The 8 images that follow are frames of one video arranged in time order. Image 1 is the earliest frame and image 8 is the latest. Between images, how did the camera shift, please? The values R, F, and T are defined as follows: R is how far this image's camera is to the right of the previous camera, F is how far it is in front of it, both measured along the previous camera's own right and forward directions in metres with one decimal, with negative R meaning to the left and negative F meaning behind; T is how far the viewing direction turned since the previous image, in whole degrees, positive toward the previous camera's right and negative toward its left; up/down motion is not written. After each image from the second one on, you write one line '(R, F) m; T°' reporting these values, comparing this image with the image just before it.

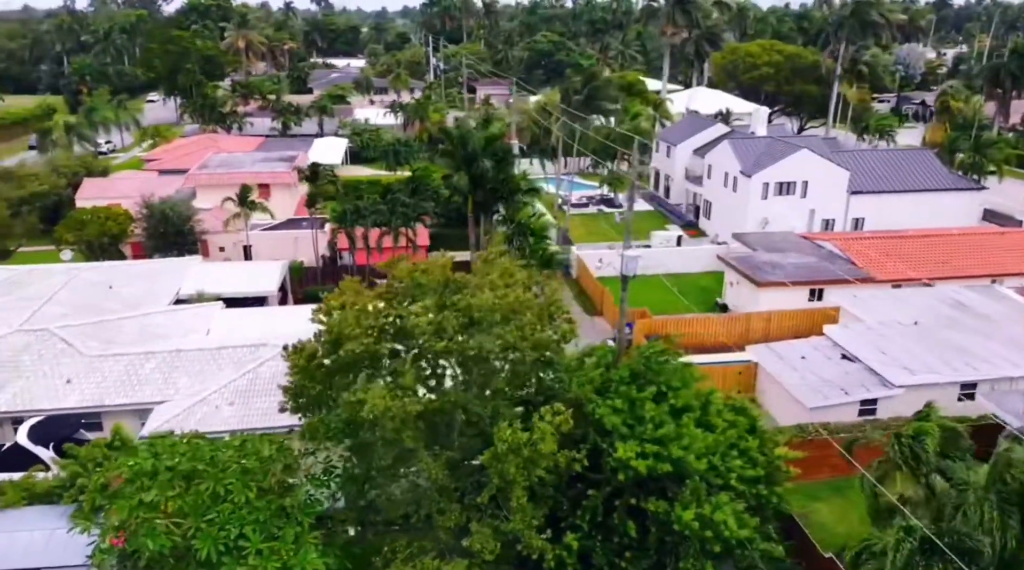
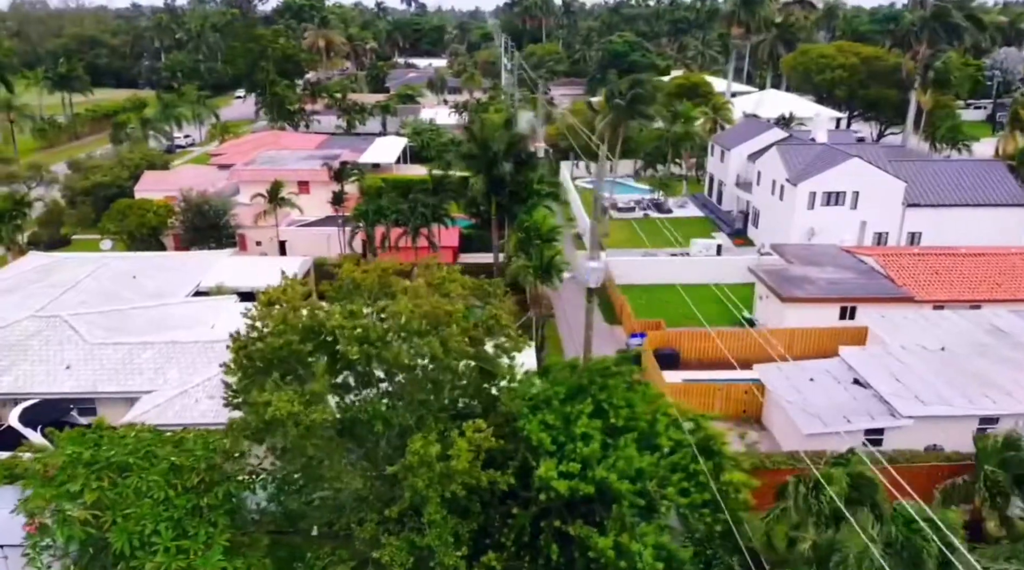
(+3.6, +0.7) m; -7°
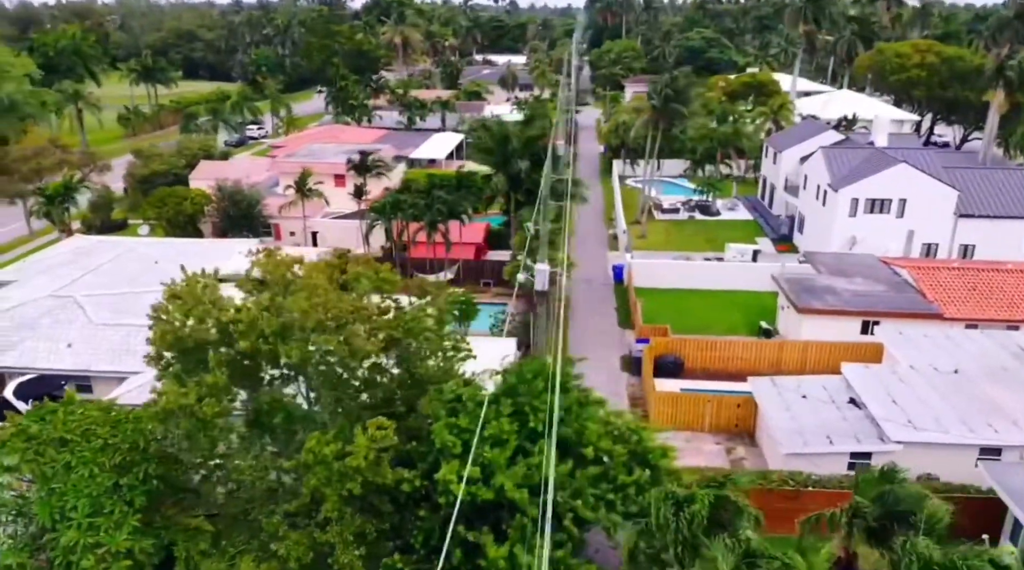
(+3.9, +0.6) m; -7°
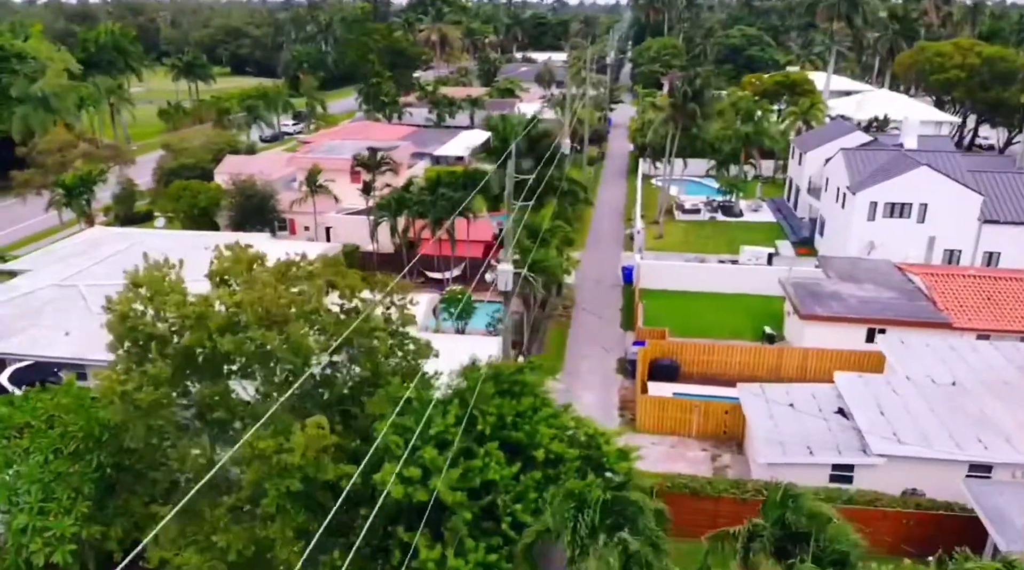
(+2.2, +0.3) m; -4°
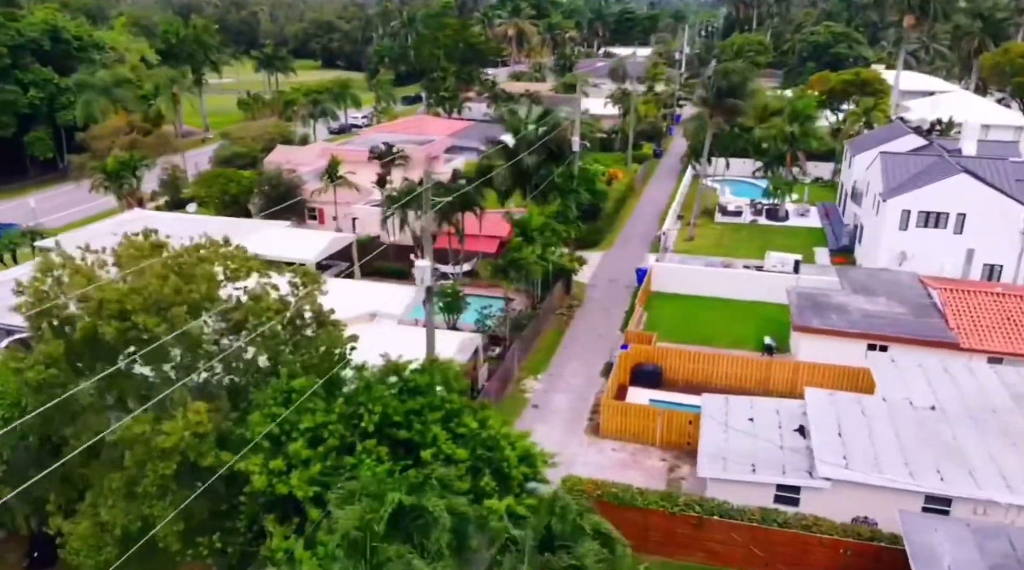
(+4.7, +0.6) m; -7°
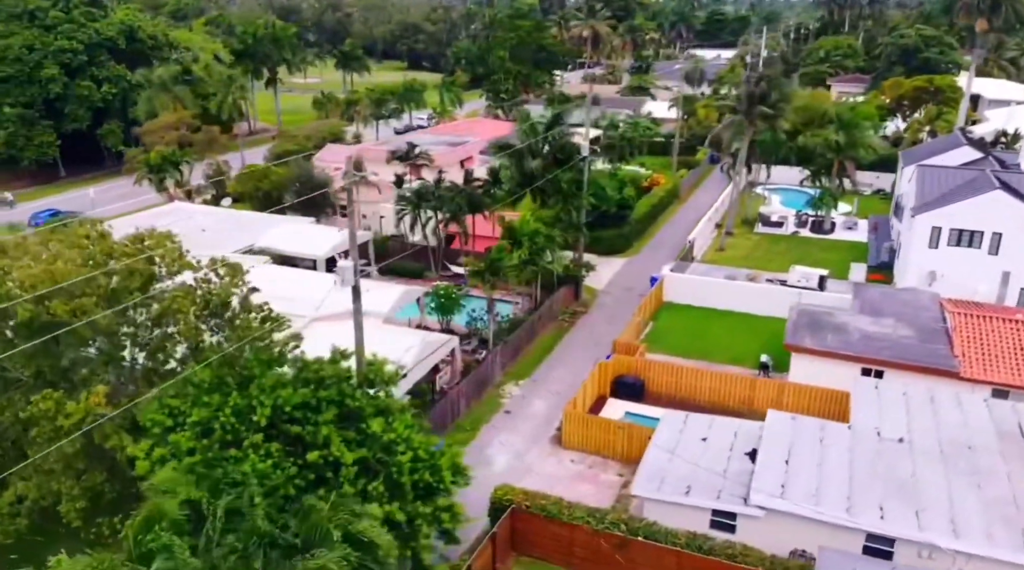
(+4.5, +0.5) m; -7°
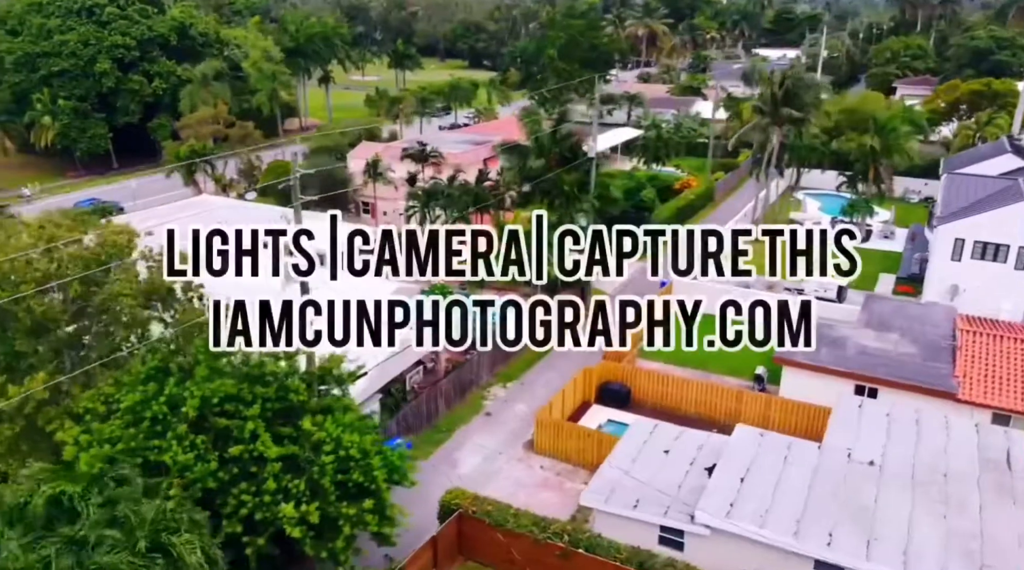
(+3.2, +0.5) m; -5°
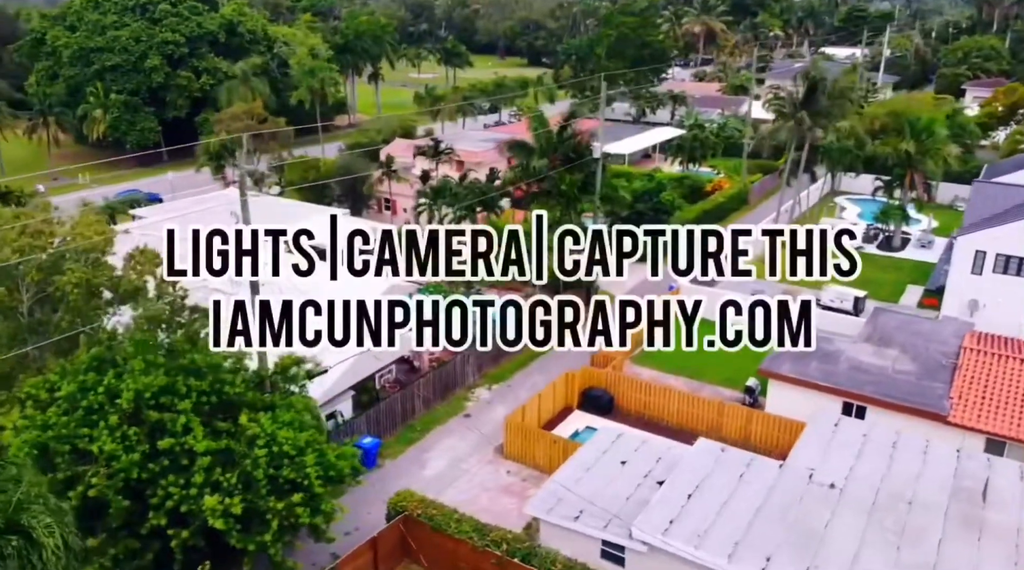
(+3.2, +0.5) m; -5°
